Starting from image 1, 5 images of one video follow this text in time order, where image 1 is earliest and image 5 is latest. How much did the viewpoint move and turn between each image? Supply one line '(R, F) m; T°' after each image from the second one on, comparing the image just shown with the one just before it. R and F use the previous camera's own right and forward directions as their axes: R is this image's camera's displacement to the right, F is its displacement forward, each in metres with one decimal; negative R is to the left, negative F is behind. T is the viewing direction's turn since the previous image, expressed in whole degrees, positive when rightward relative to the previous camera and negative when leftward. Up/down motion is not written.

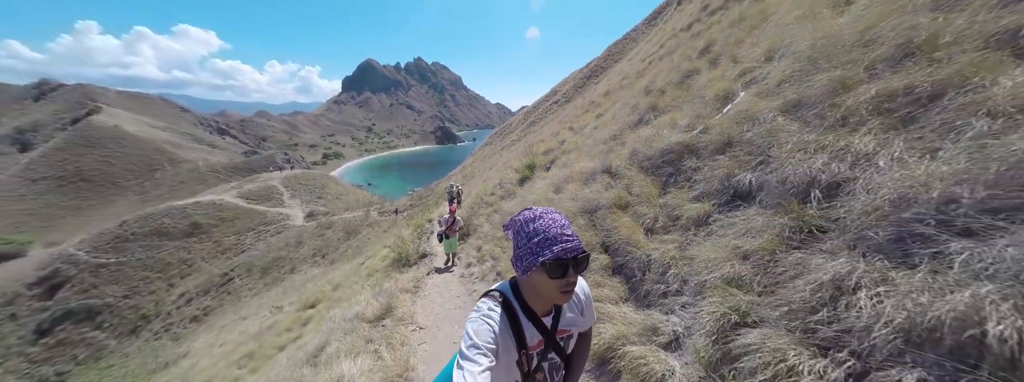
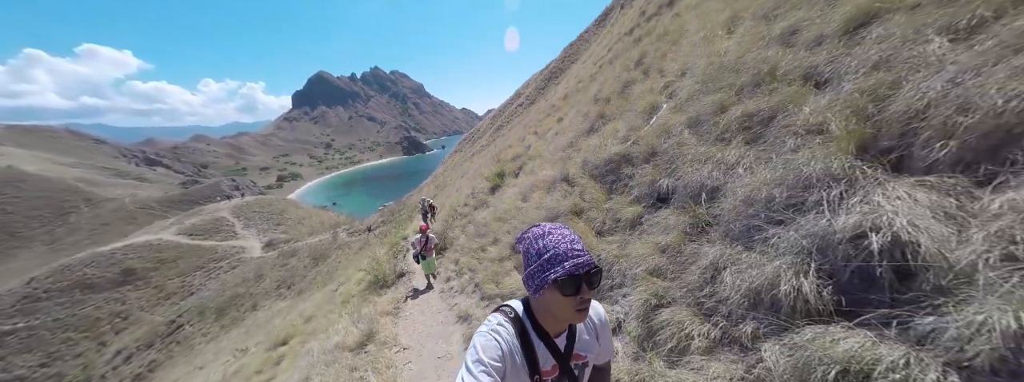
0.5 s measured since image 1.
(+0.2, -0.6) m; +6°
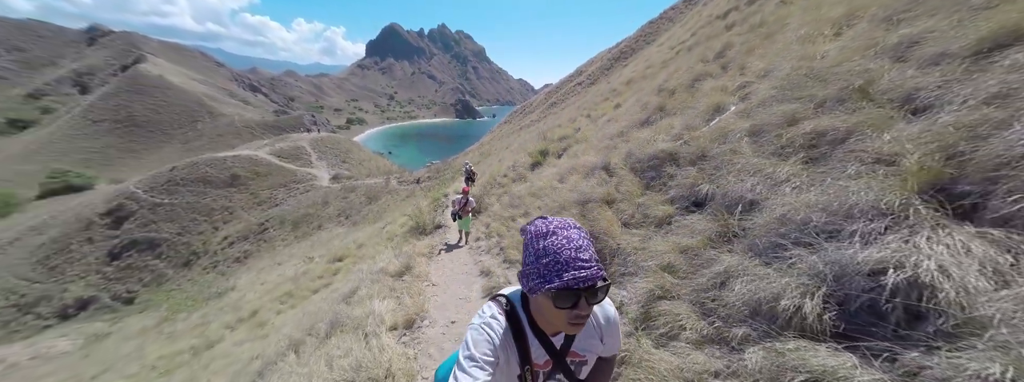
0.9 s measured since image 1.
(+0.1, -0.4) m; -8°
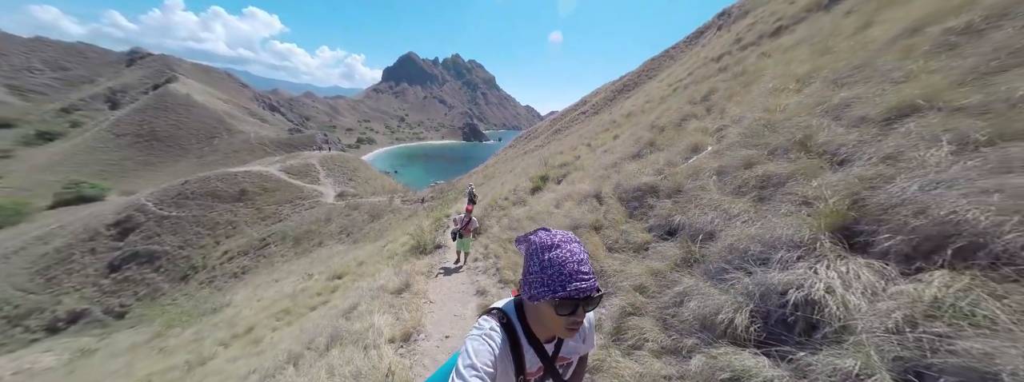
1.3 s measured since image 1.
(+0.2, -0.7) m; -1°
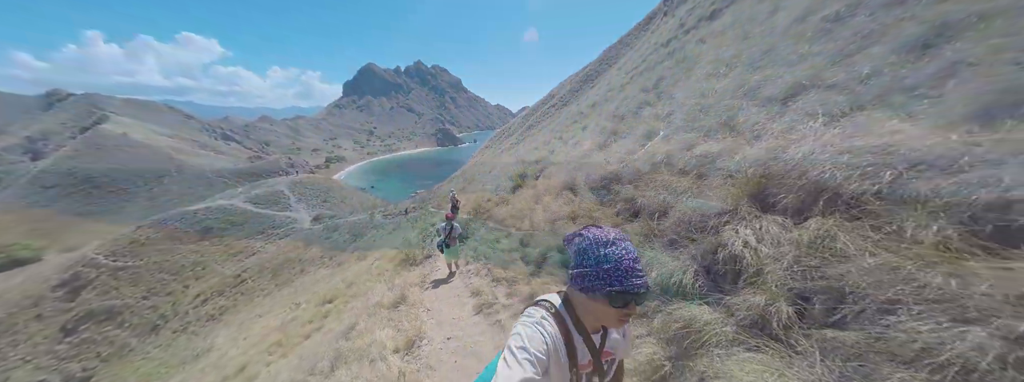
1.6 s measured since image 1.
(+0.1, -0.5) m; +4°
